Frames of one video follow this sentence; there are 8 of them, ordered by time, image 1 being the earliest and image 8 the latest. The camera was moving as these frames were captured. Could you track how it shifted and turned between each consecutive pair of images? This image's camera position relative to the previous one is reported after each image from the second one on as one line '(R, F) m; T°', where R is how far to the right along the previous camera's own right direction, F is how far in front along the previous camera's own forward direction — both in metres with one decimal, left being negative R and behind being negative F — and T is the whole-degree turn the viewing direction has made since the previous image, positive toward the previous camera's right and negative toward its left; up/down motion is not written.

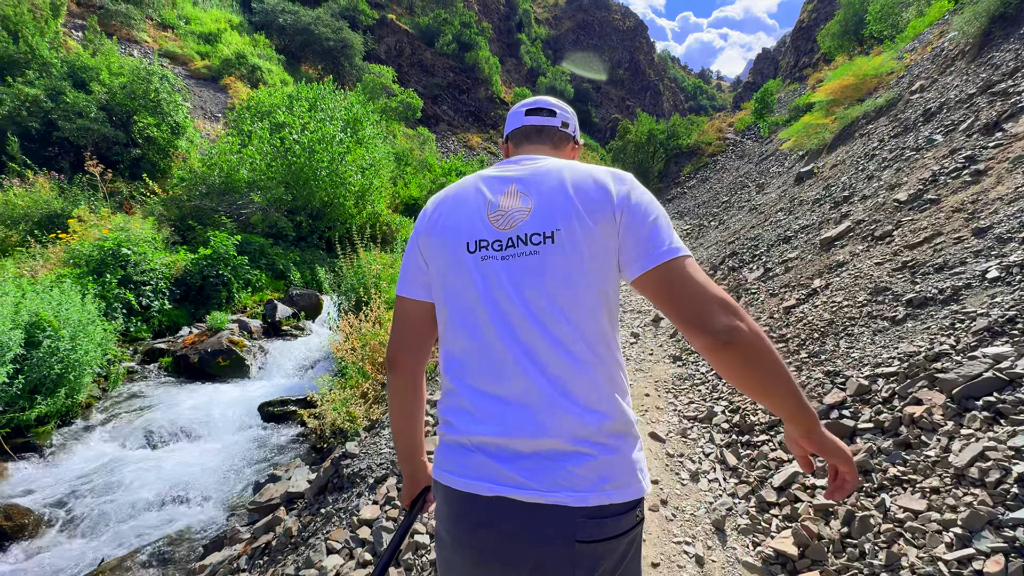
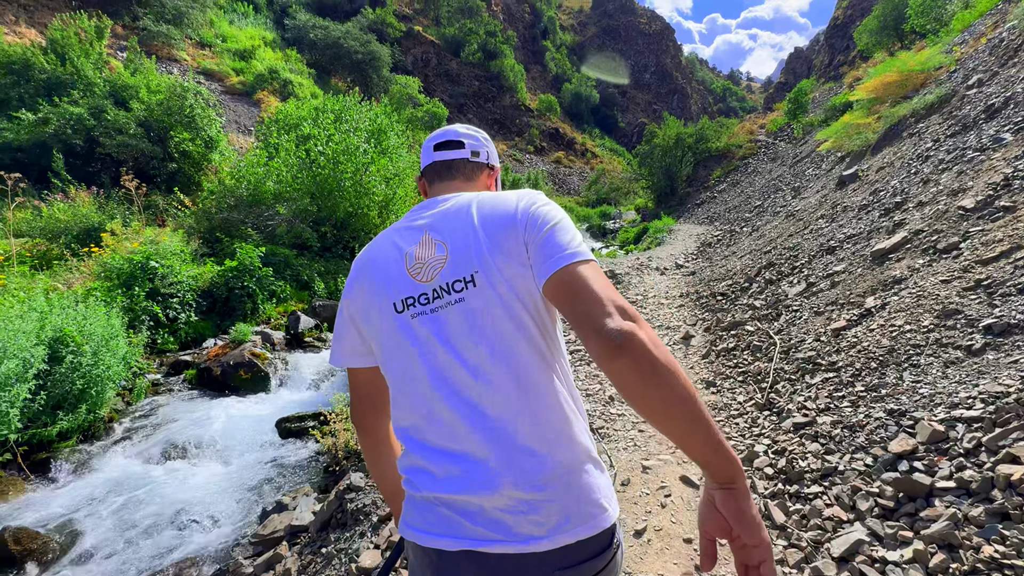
(+0.1, +0.3) m; -3°
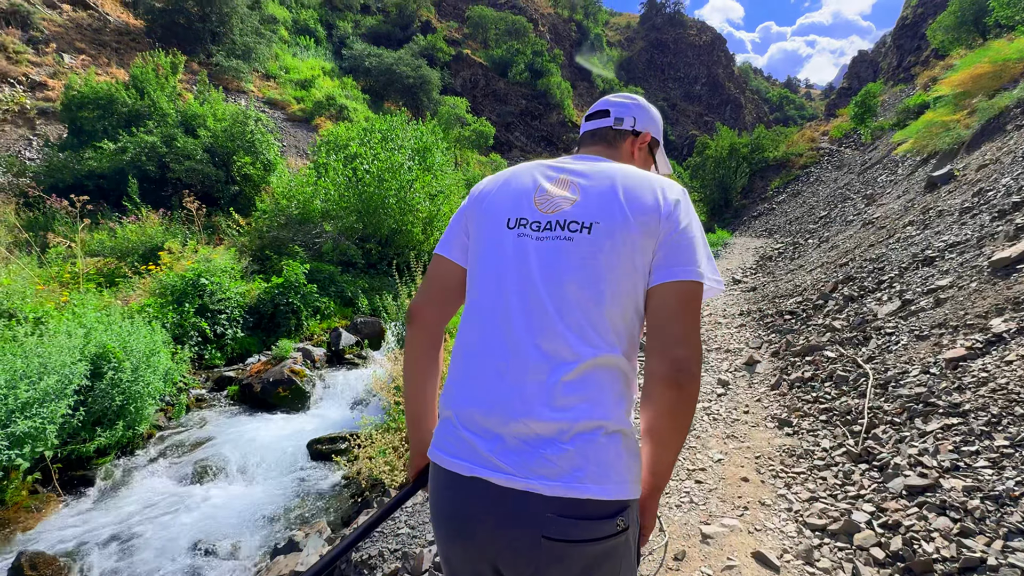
(+0.1, +0.5) m; -6°
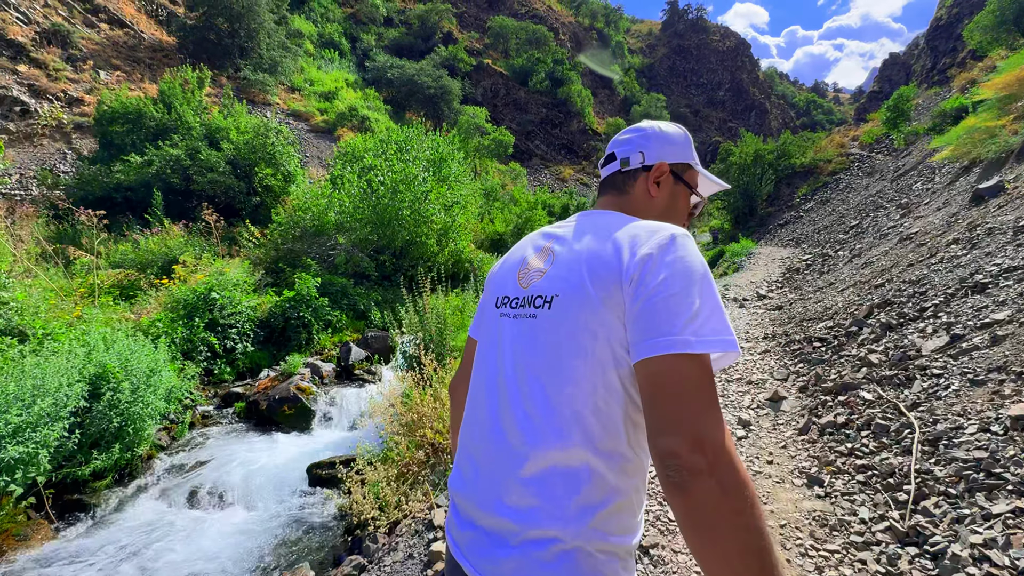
(+0.2, +0.3) m; -3°
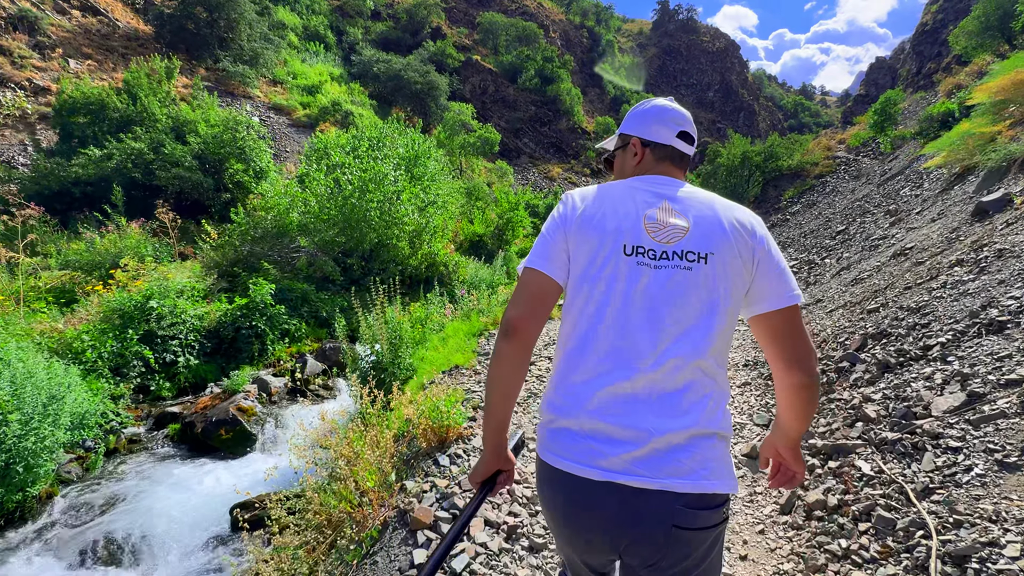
(+0.4, +0.7) m; +1°
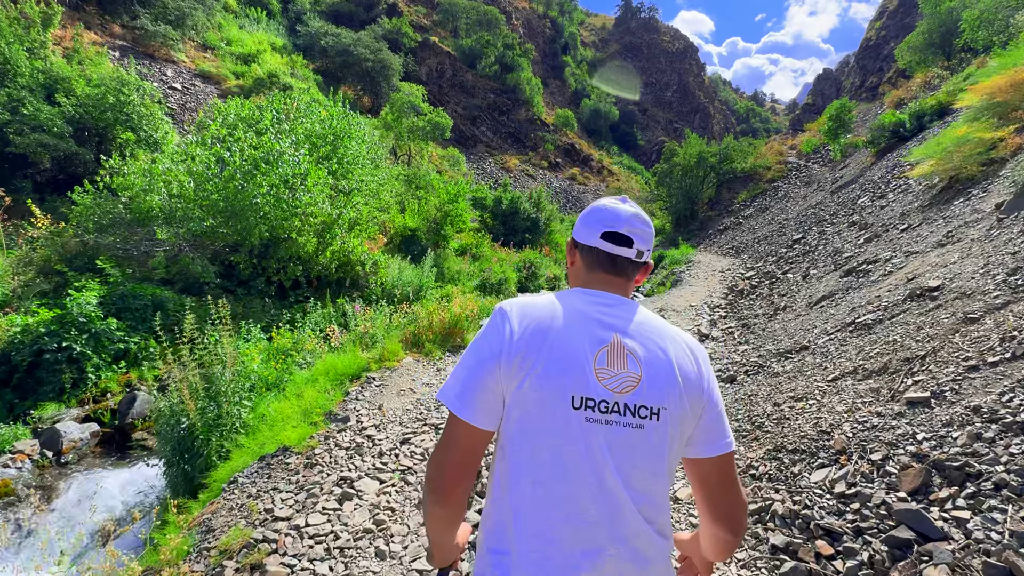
(+0.8, +2.1) m; +5°
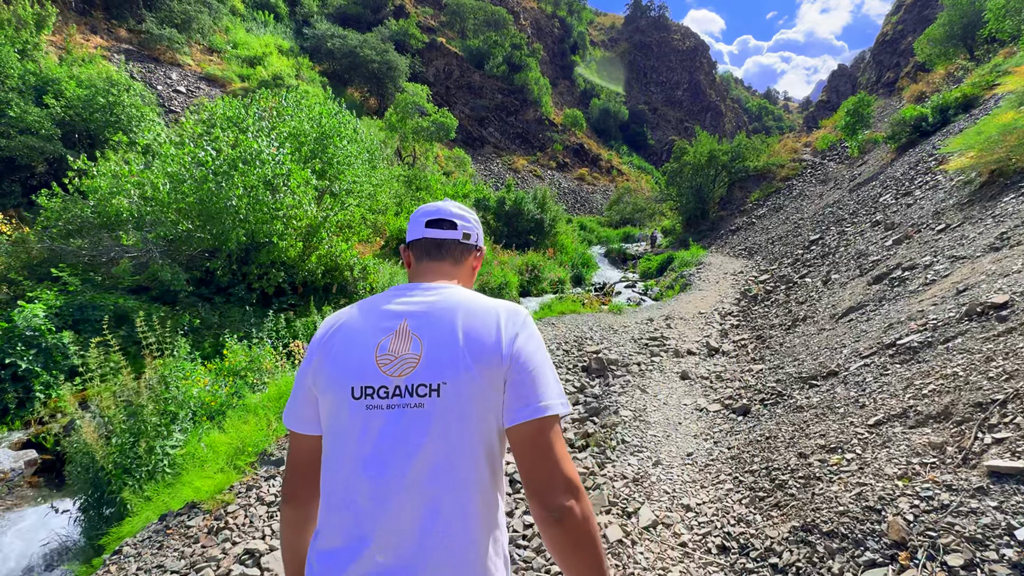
(+0.4, +0.8) m; -1°
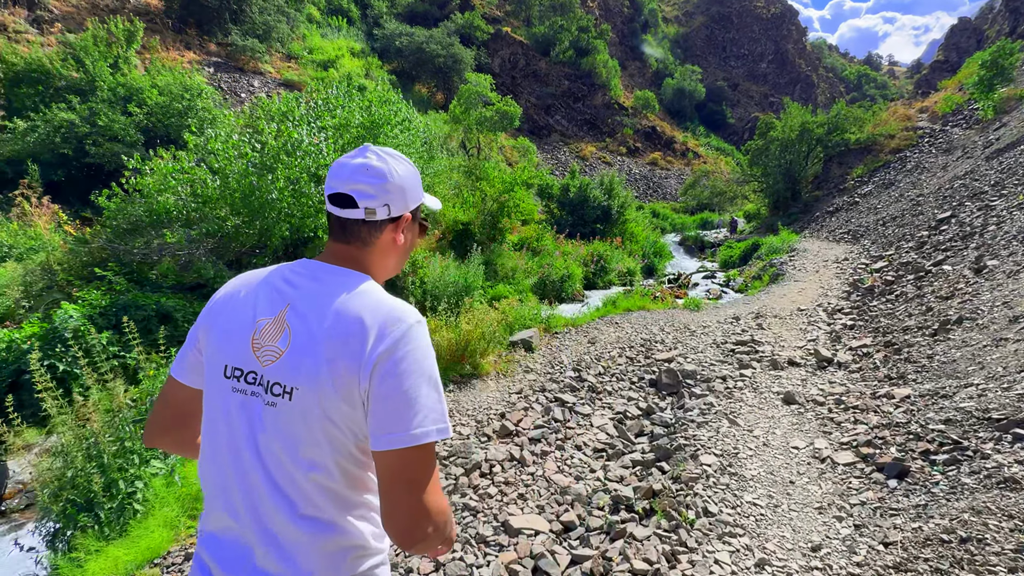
(+0.3, +1.2) m; -9°
